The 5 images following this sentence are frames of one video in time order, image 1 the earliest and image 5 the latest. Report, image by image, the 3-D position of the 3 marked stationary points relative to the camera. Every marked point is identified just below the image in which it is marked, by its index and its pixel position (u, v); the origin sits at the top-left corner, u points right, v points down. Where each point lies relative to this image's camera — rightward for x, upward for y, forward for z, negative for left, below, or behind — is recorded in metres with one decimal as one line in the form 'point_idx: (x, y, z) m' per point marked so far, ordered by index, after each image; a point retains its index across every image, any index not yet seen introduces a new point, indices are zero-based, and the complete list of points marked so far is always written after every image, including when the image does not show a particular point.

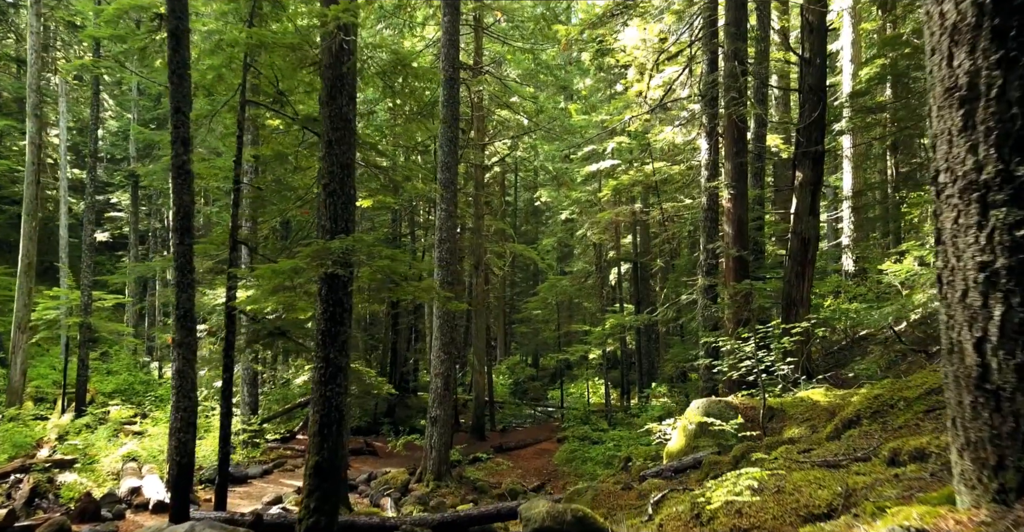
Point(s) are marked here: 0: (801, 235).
0: (+4.6, +0.5, +13.9) m
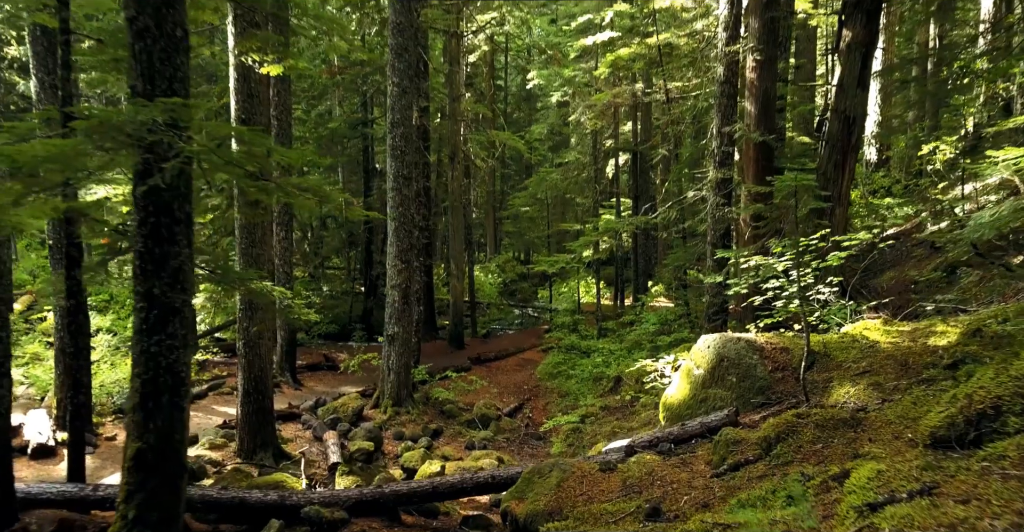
0: (+4.1, +1.9, +10.7) m
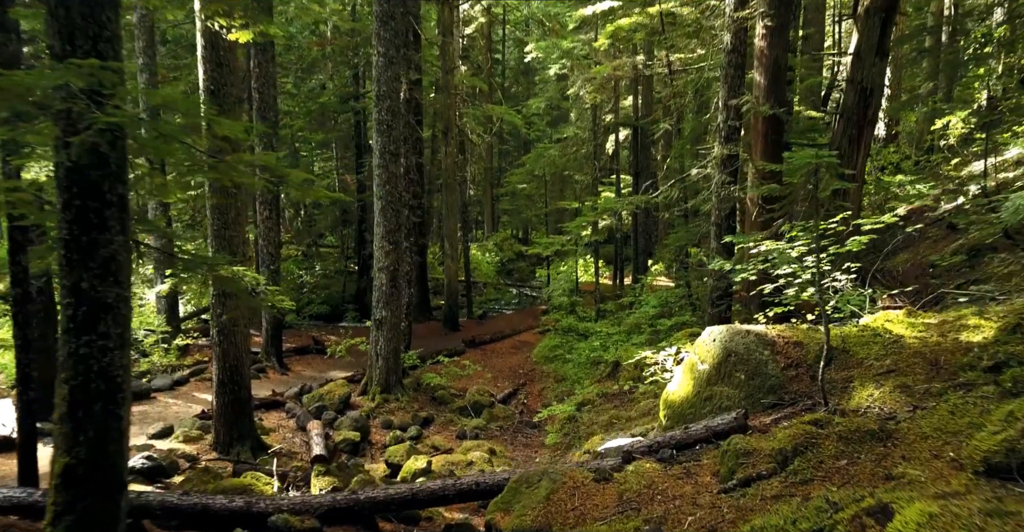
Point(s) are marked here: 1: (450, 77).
0: (+4.0, +2.1, +9.9) m
1: (-1.5, +4.4, +20.0) m
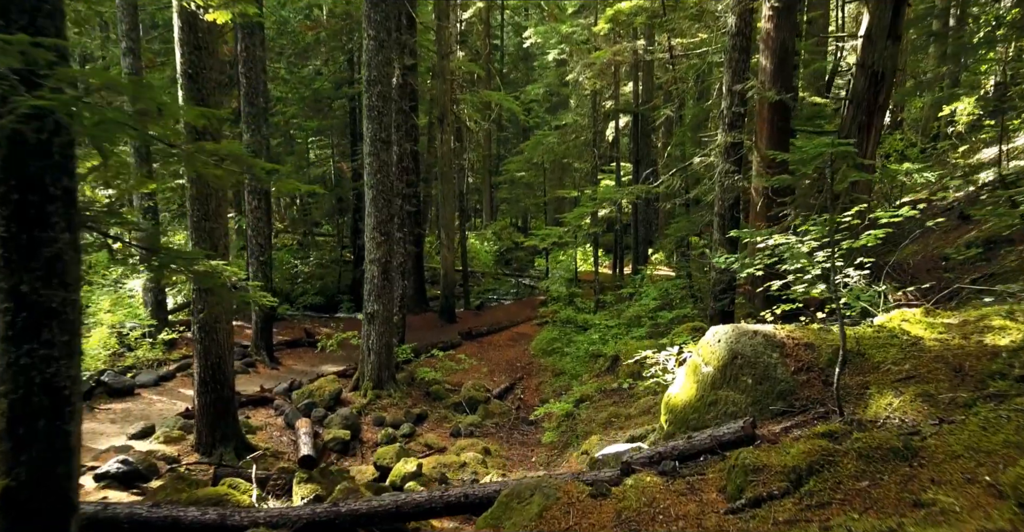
0: (+3.9, +2.2, +9.4) m
1: (-1.5, +4.6, +19.5) m
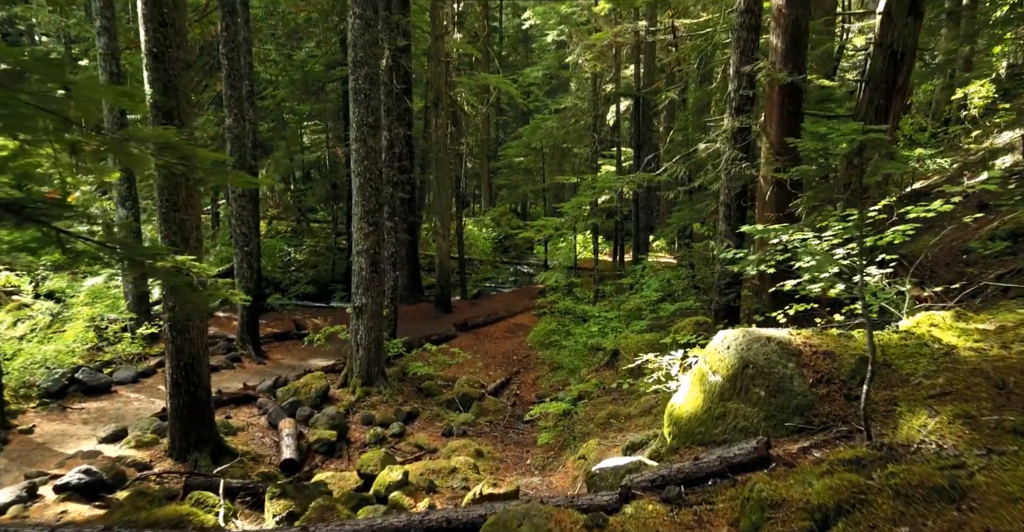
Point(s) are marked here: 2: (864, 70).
0: (+3.9, +2.2, +8.7) m
1: (-1.6, +4.8, +18.8) m
2: (+3.9, +2.2, +9.5) m
